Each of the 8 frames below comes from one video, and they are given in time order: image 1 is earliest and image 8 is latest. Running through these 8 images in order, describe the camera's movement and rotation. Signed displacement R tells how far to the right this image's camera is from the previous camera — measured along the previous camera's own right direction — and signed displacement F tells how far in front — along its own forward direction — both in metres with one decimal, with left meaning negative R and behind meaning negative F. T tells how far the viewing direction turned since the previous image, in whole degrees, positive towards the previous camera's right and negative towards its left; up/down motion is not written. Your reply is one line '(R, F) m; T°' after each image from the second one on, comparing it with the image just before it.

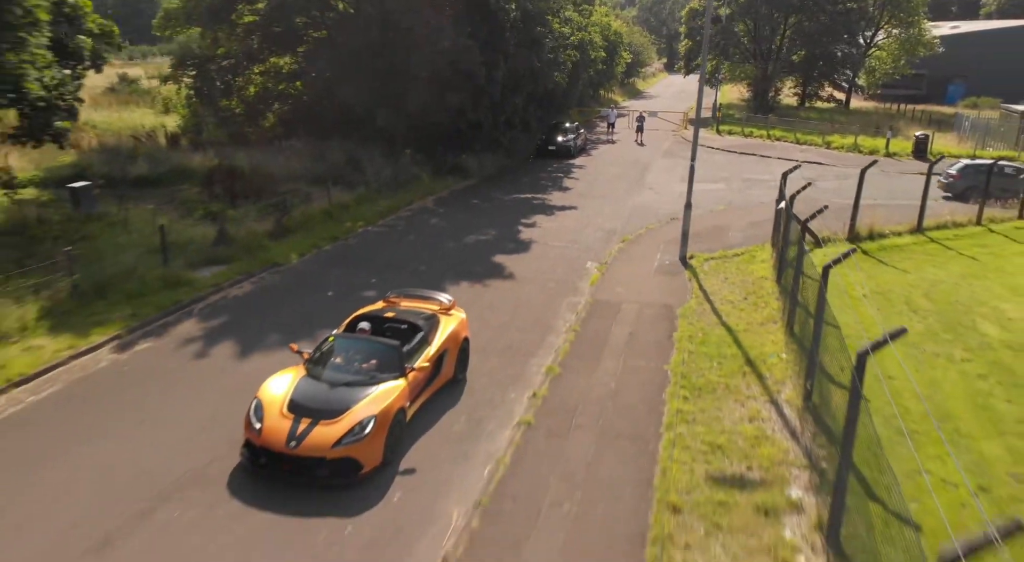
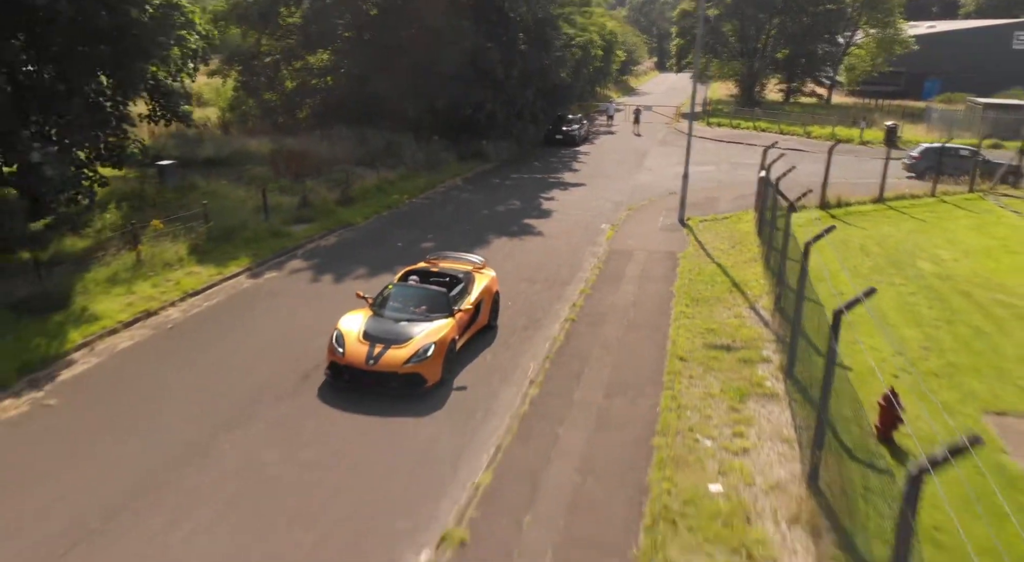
(-1.1, -3.3) m; +1°
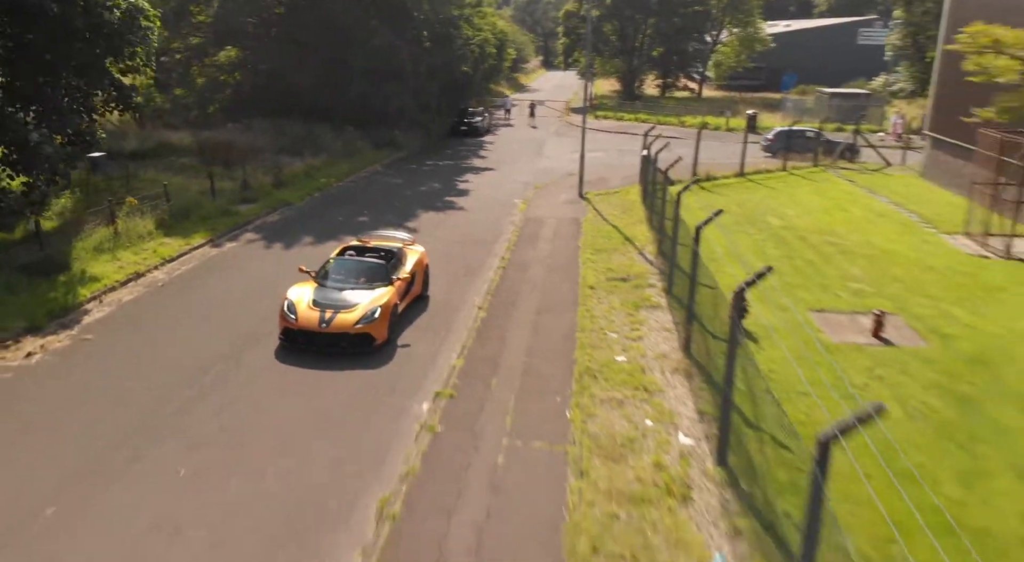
(-1.0, -2.6) m; +9°
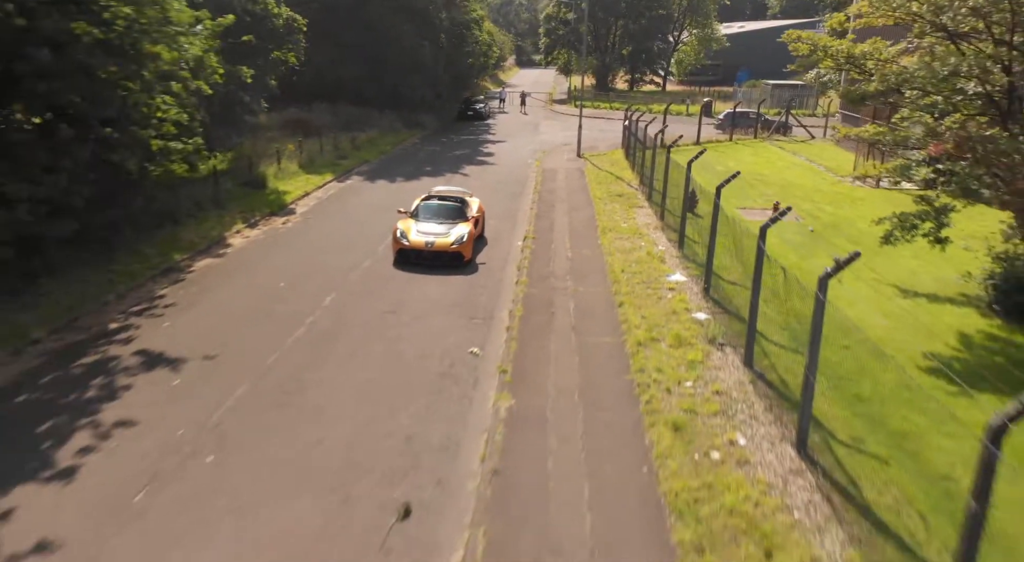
(-2.1, -7.1) m; +3°
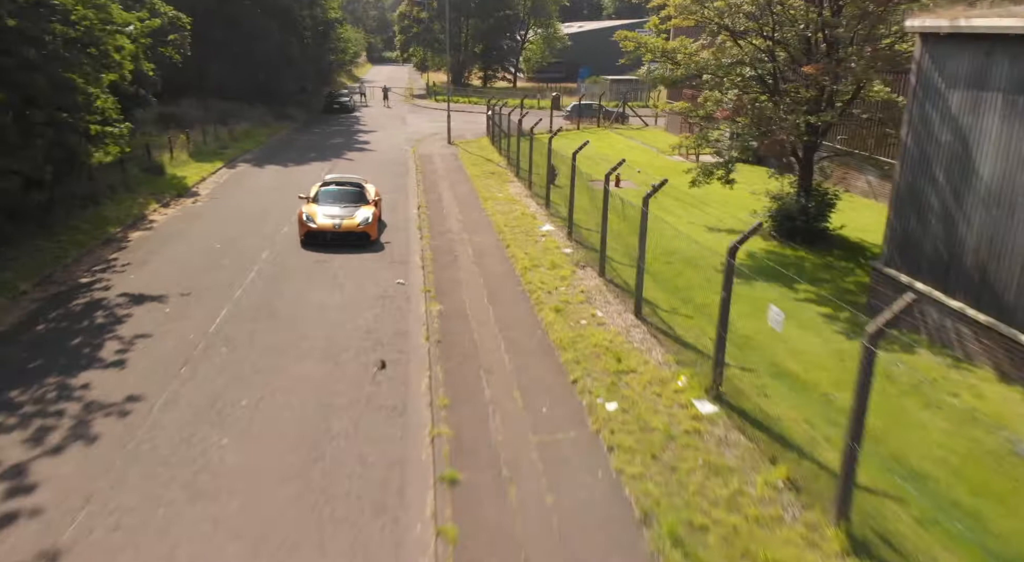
(-1.0, -2.9) m; +12°
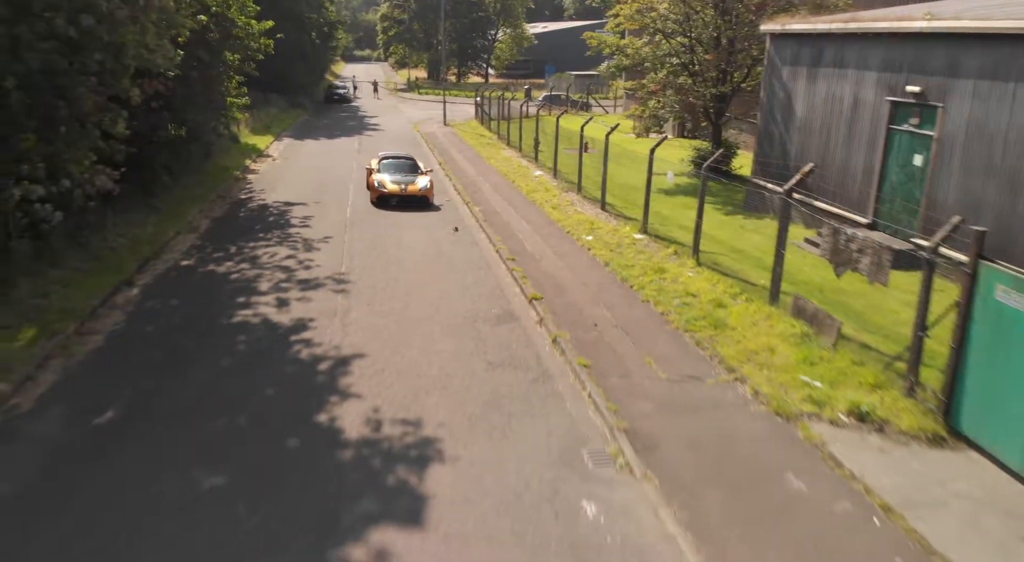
(-1.2, -6.3) m; +3°
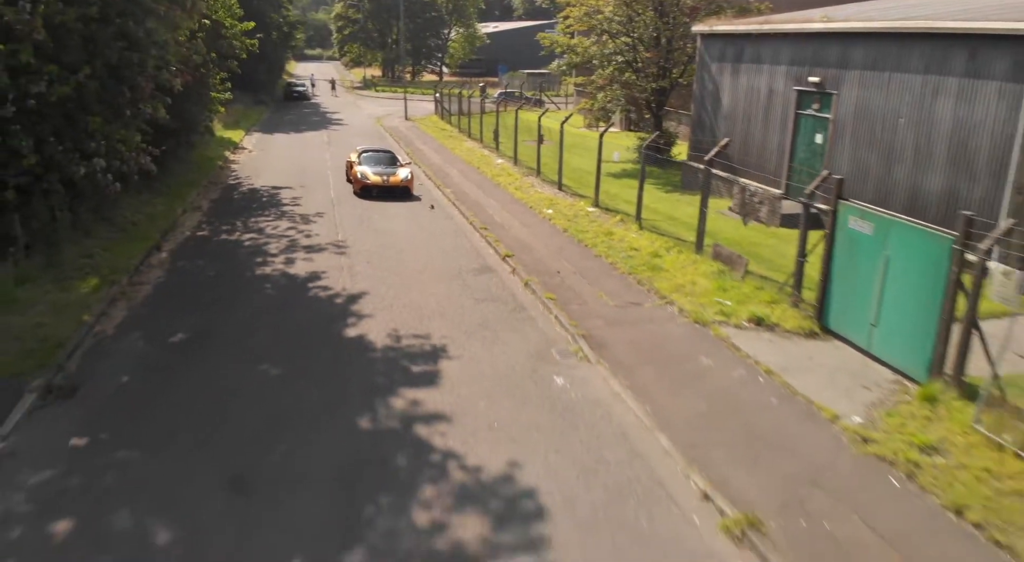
(-0.4, -2.1) m; +4°
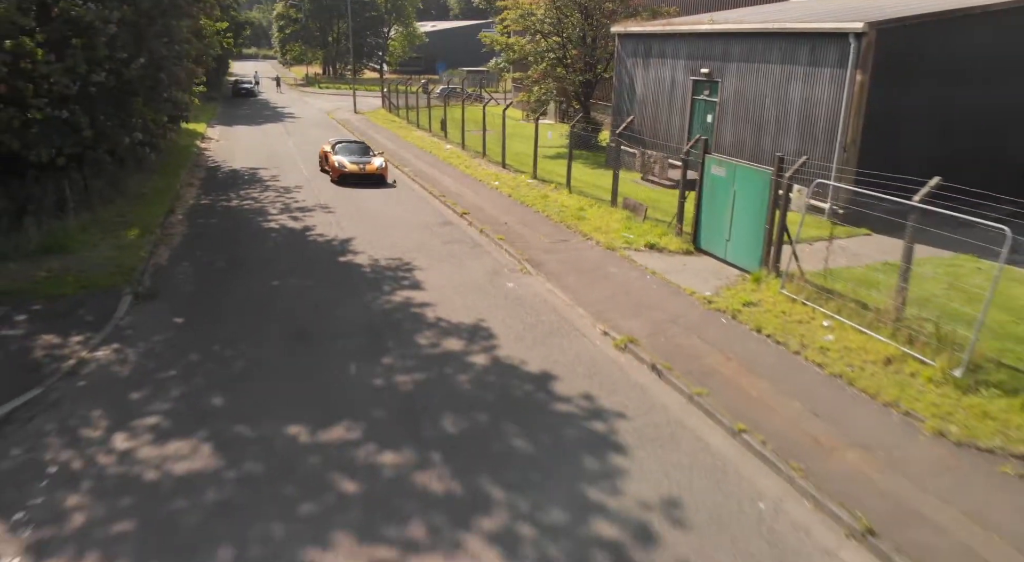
(-0.3, -3.1) m; +5°
